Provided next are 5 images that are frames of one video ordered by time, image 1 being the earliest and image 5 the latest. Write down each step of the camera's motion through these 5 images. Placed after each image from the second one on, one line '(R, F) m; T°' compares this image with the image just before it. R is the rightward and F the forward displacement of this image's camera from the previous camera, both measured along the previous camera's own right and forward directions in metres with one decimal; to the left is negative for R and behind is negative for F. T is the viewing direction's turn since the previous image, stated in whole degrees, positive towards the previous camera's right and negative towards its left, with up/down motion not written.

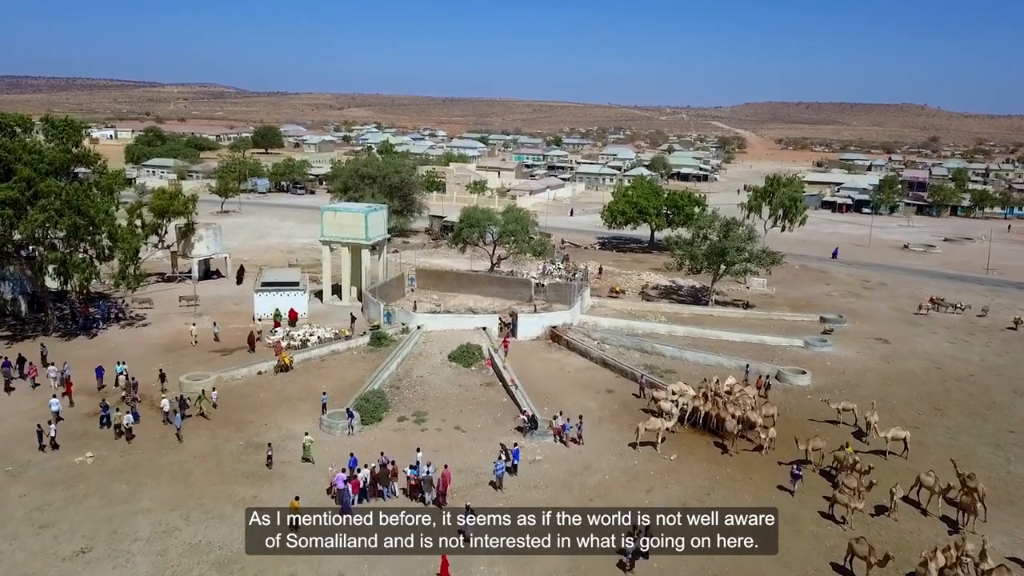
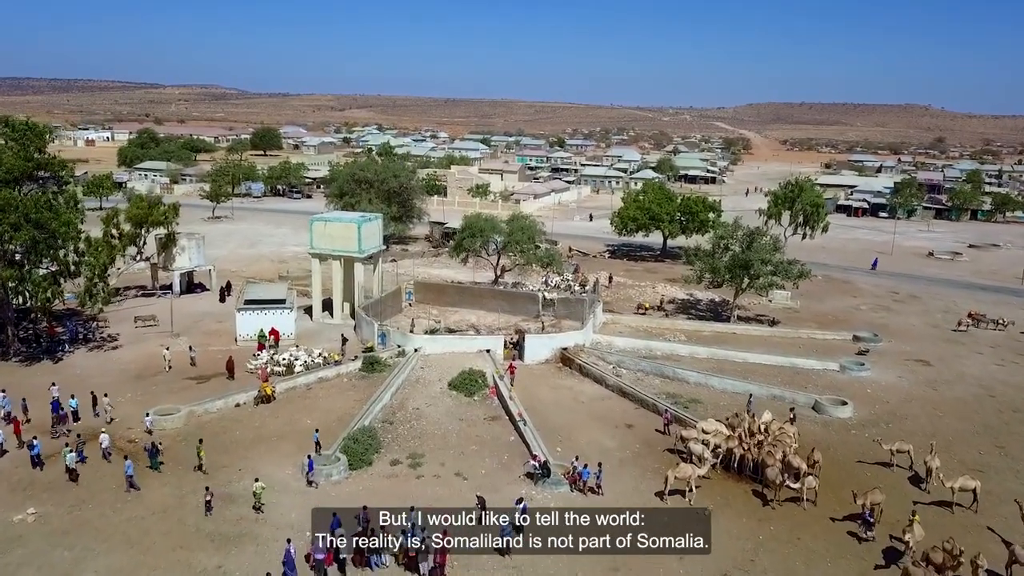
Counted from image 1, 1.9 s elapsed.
(-0.2, +3.4) m; 0°
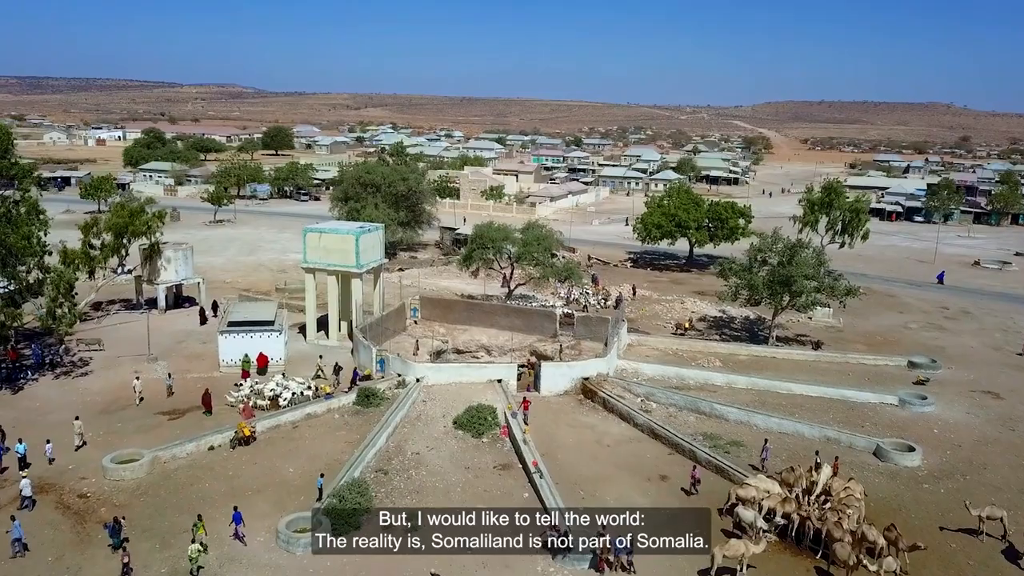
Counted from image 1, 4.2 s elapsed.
(0.0, +3.9) m; -1°
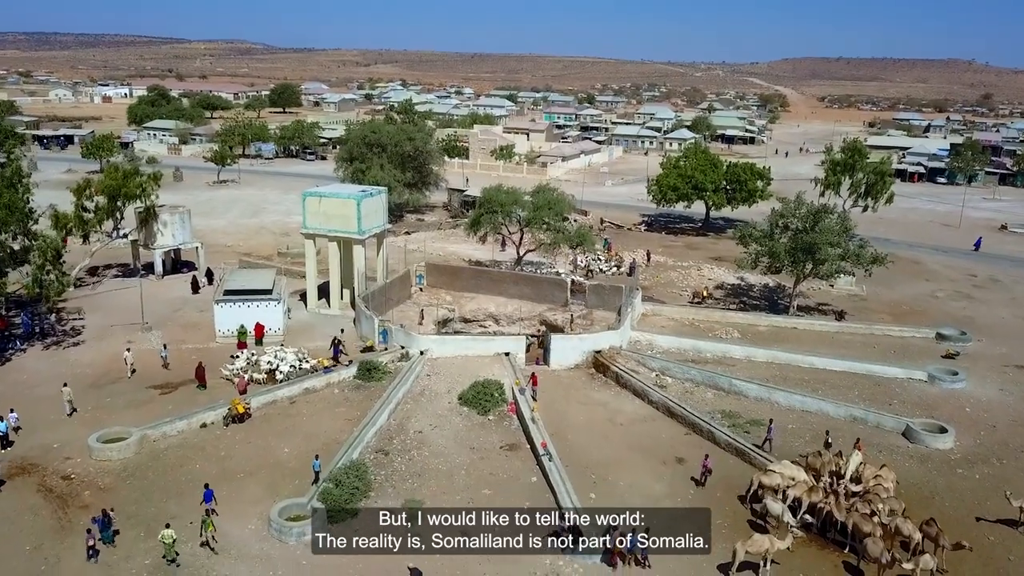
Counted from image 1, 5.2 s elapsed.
(+0.1, +1.6) m; -1°
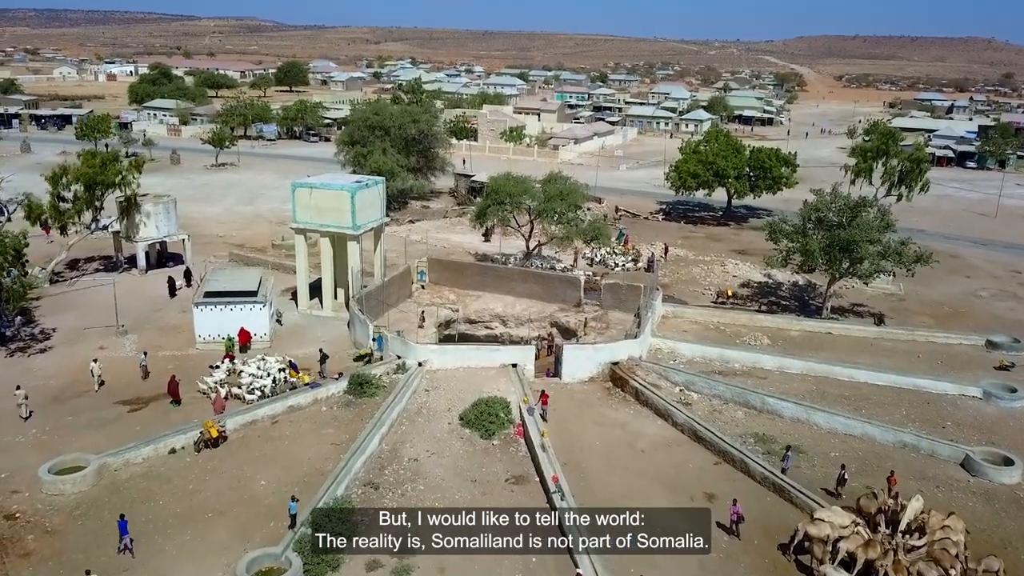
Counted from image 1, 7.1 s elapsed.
(+0.1, +2.9) m; -1°
